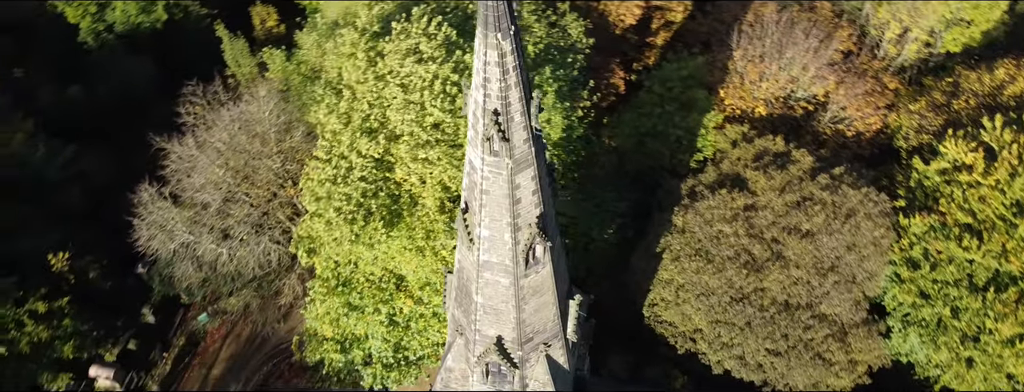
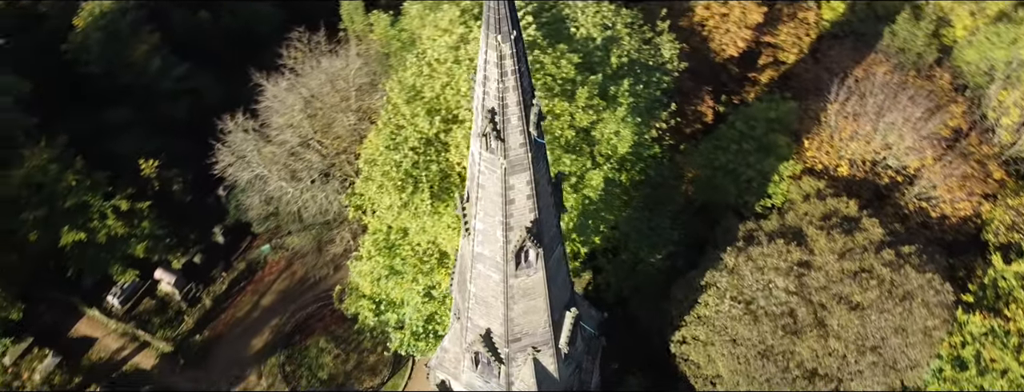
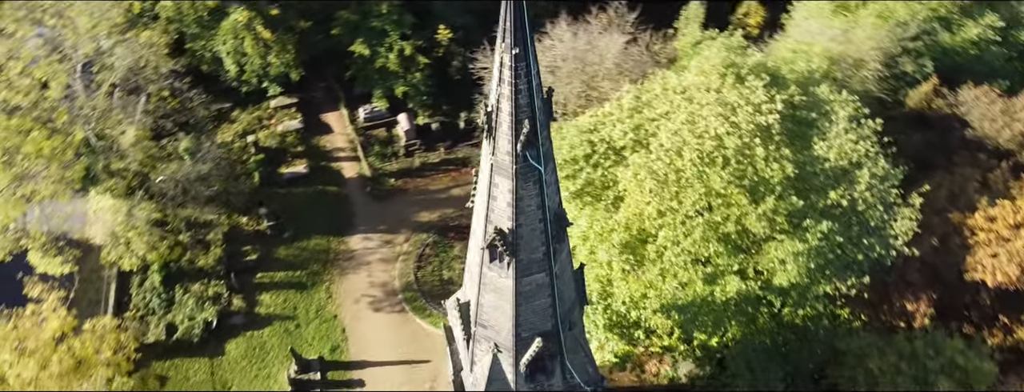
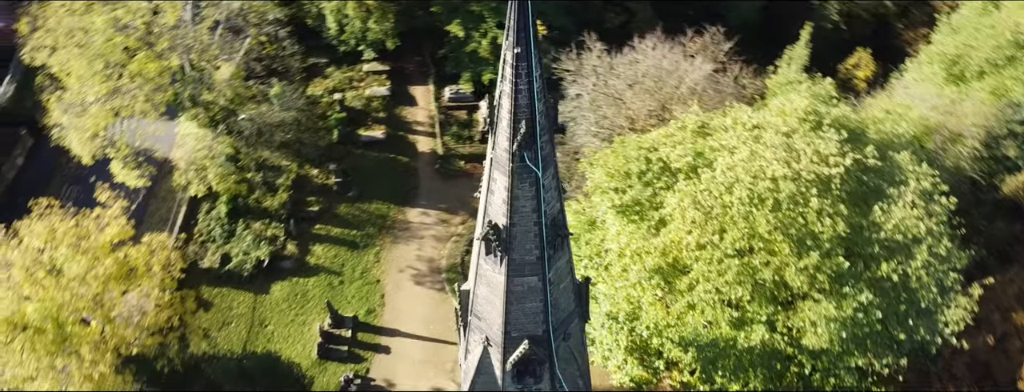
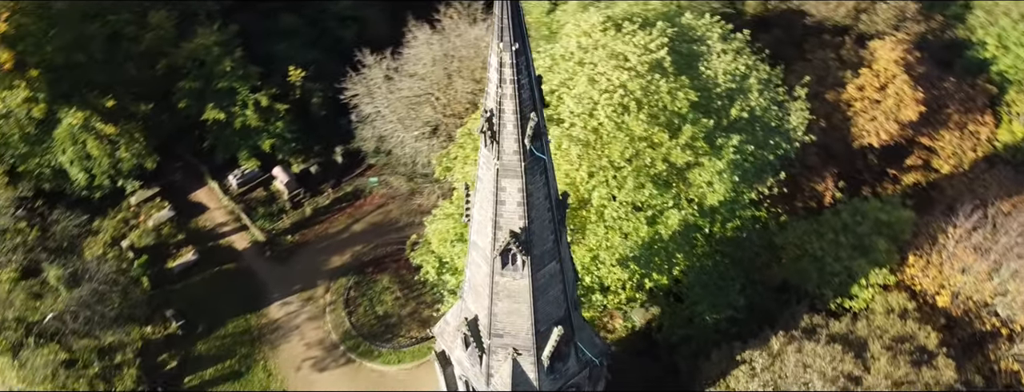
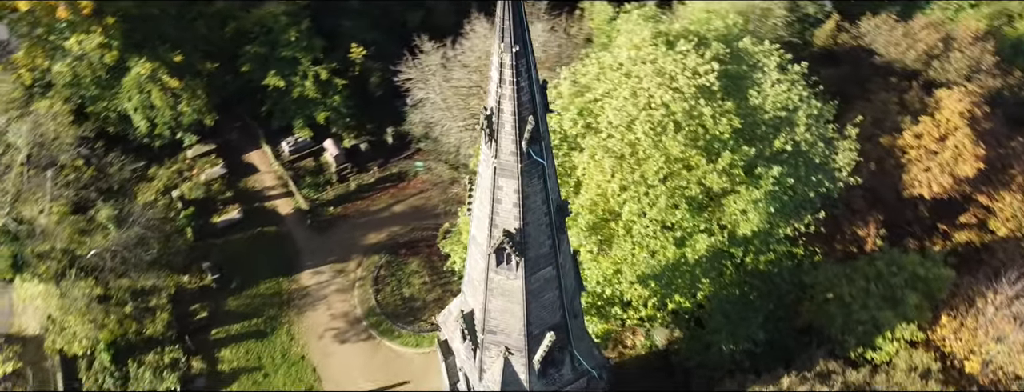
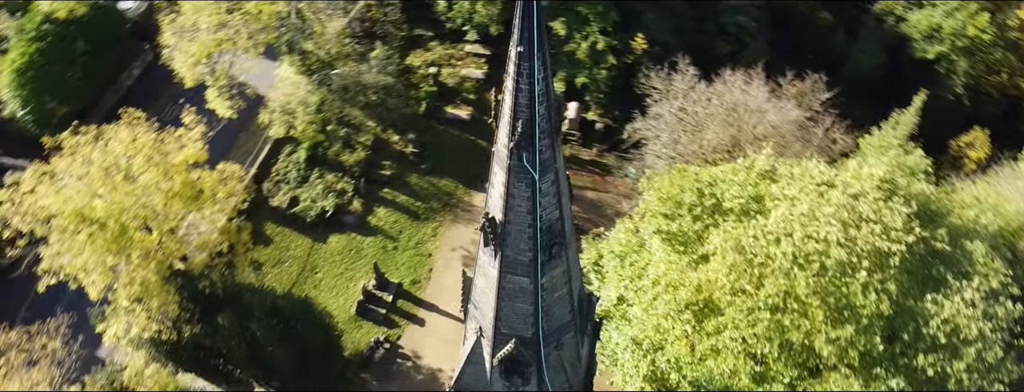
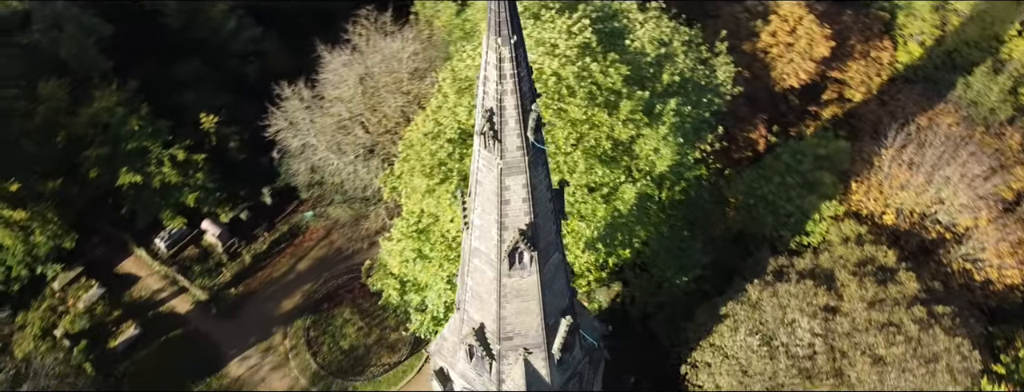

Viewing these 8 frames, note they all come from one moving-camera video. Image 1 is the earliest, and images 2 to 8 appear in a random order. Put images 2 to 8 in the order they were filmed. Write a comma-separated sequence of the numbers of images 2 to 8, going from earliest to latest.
2, 8, 5, 6, 3, 4, 7
